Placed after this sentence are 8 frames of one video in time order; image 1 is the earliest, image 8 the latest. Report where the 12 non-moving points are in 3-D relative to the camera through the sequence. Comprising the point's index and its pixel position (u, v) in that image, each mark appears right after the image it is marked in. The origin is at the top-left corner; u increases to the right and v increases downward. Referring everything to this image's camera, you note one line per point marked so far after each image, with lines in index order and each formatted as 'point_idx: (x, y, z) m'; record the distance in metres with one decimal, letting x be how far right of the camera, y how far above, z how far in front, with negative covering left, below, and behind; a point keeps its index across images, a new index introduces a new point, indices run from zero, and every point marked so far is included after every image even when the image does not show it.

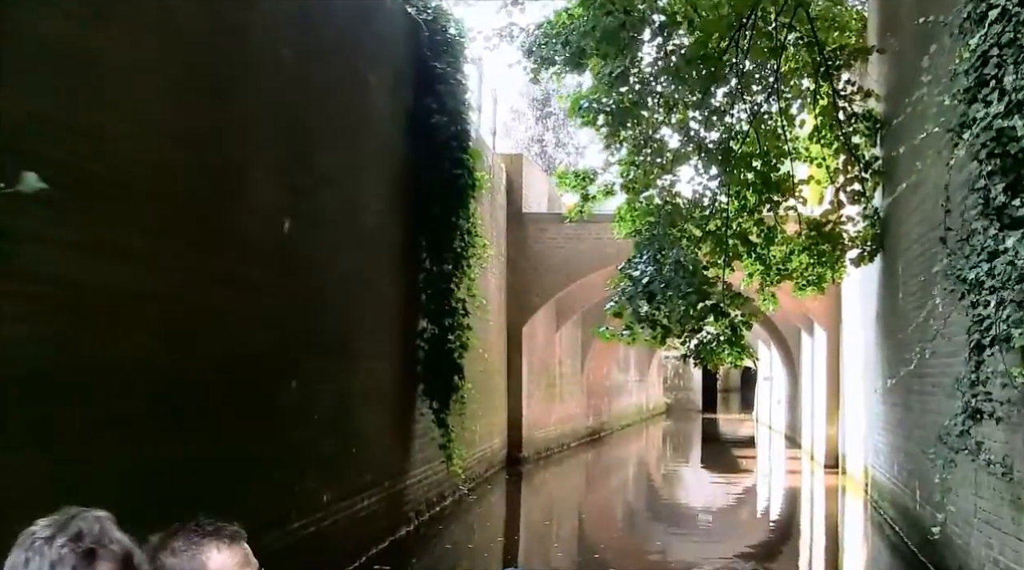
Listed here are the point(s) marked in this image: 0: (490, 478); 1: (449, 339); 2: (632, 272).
0: (-0.3, -2.3, +11.5) m
1: (-0.5, -0.4, +7.8) m
2: (+1.0, +0.1, +8.1) m
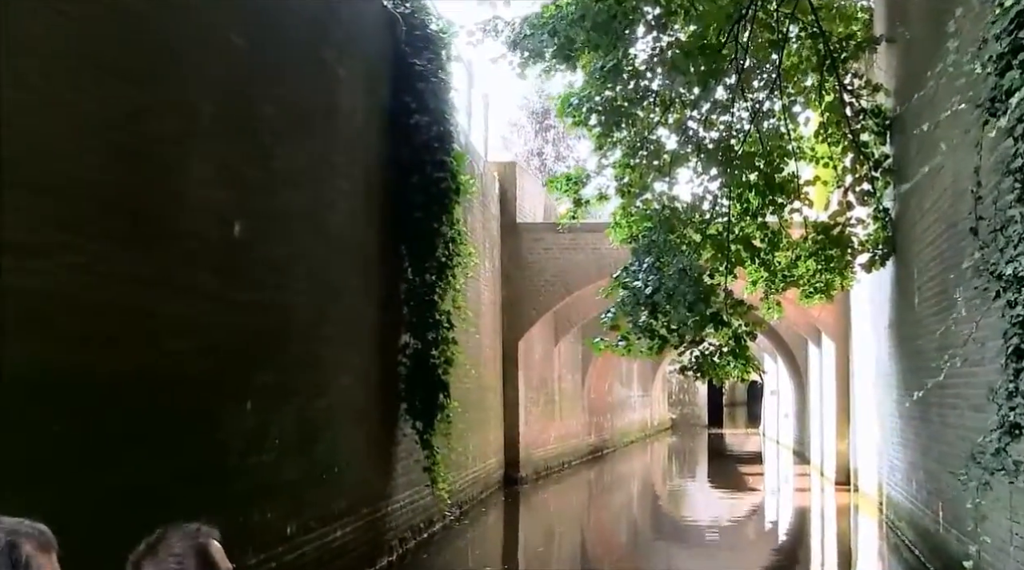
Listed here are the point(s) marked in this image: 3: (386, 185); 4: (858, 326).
0: (-0.3, -2.4, +11.0) m
1: (-0.6, -0.5, +7.3) m
2: (+0.9, 0.0, +7.6) m
3: (-0.9, +0.7, +7.2) m
4: (+3.8, -0.4, +10.7) m
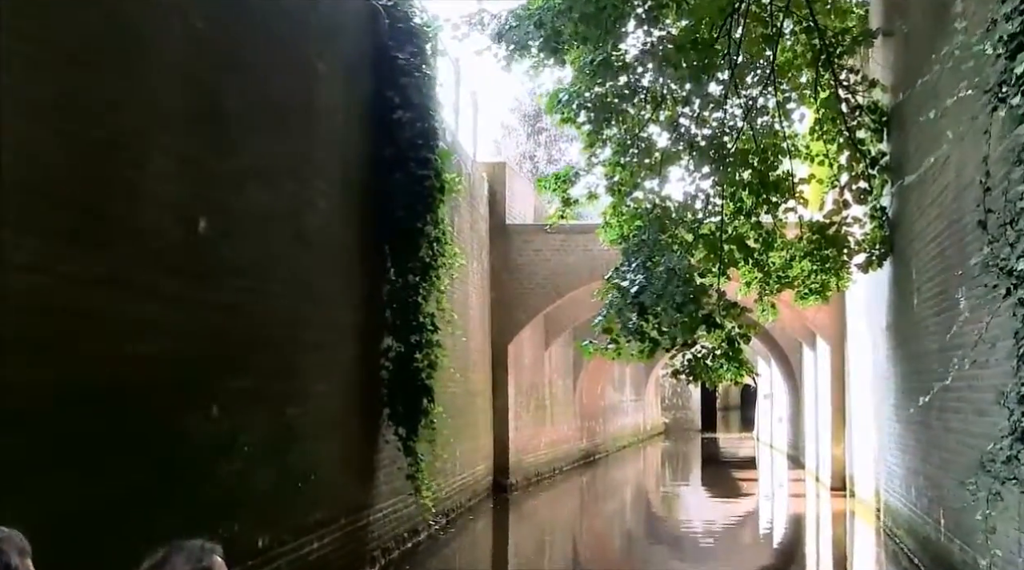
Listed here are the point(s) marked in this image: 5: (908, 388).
0: (-0.4, -2.5, +10.7) m
1: (-0.7, -0.5, +7.0) m
2: (+0.8, 0.0, +7.4) m
3: (-1.0, +0.7, +7.0) m
4: (+3.7, -0.4, +10.5) m
5: (+2.9, -0.7, +6.9) m
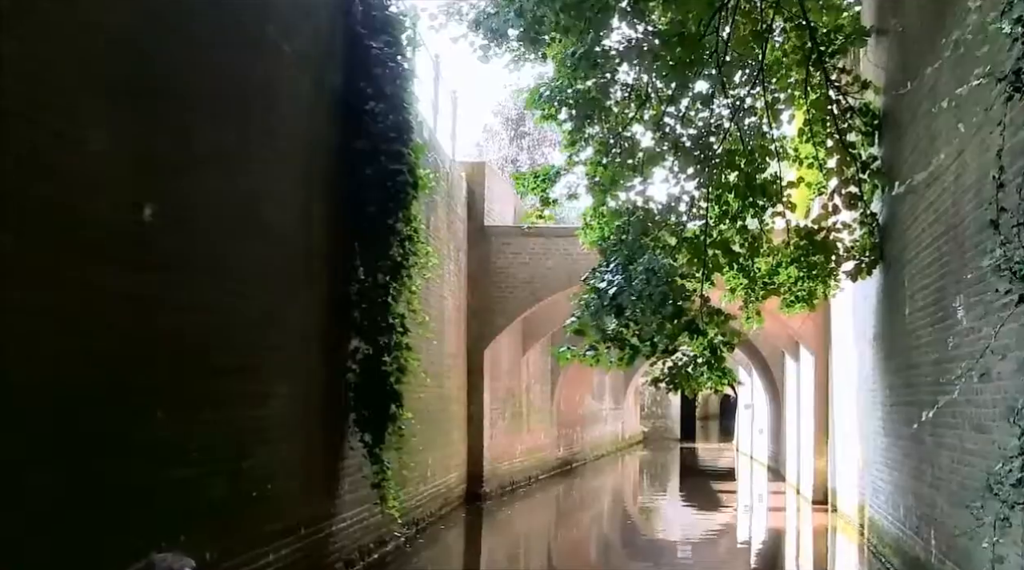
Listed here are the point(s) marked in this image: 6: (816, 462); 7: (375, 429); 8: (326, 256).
0: (-0.7, -2.5, +10.4) m
1: (-0.9, -0.5, +6.7) m
2: (+0.6, 0.0, +7.1) m
3: (-1.2, +0.7, +6.6) m
4: (+3.5, -0.5, +10.2) m
5: (+2.7, -0.8, +6.7) m
6: (+3.6, -2.1, +11.4) m
7: (-0.9, -1.0, +6.7) m
8: (-1.2, +0.2, +6.5) m
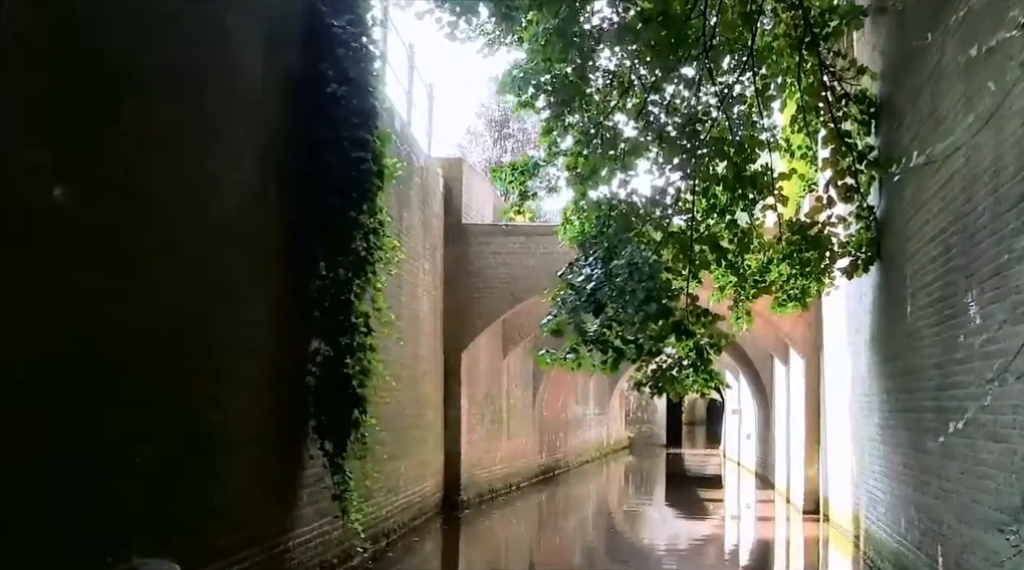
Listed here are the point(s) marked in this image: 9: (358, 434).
0: (-0.9, -2.5, +9.9) m
1: (-1.1, -0.5, +6.2) m
2: (+0.4, 0.0, +6.6) m
3: (-1.4, +0.8, +6.1) m
4: (+3.2, -0.5, +9.8) m
5: (+2.5, -0.8, +6.2) m
6: (+3.3, -2.1, +11.0) m
7: (-1.1, -1.0, +6.2) m
8: (-1.4, +0.2, +6.0) m
9: (-1.0, -1.0, +6.3) m
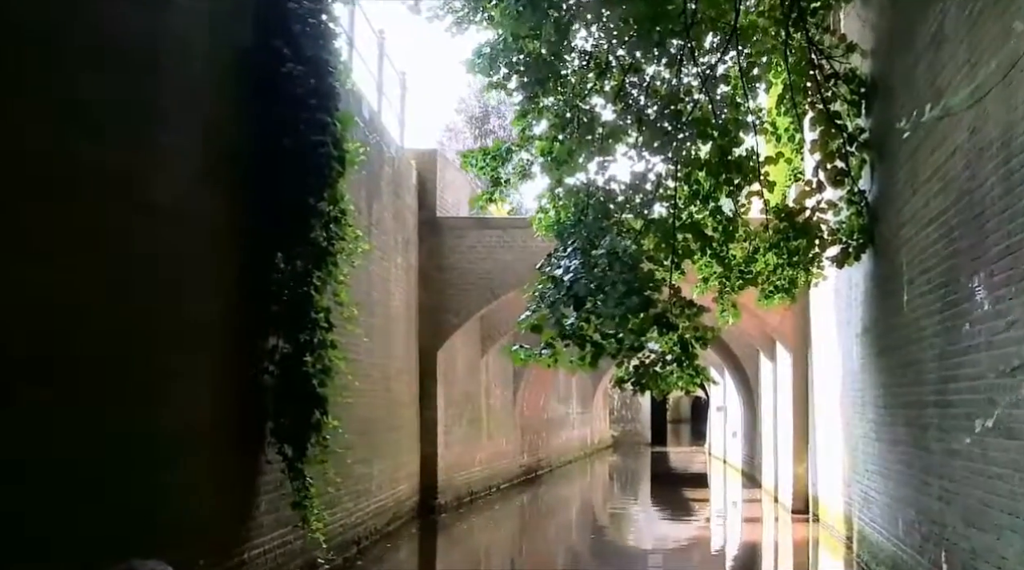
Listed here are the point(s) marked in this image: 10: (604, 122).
0: (-1.2, -2.4, +9.5) m
1: (-1.2, -0.5, +5.8) m
2: (+0.3, +0.1, +6.2) m
3: (-1.6, +0.8, +5.7) m
4: (+3.0, -0.5, +9.5) m
5: (+2.3, -0.7, +5.9) m
6: (+3.1, -2.0, +10.7) m
7: (-1.3, -0.9, +5.8) m
8: (-1.6, +0.3, +5.6) m
9: (-1.2, -0.9, +5.9) m
10: (+0.6, +1.1, +6.6) m
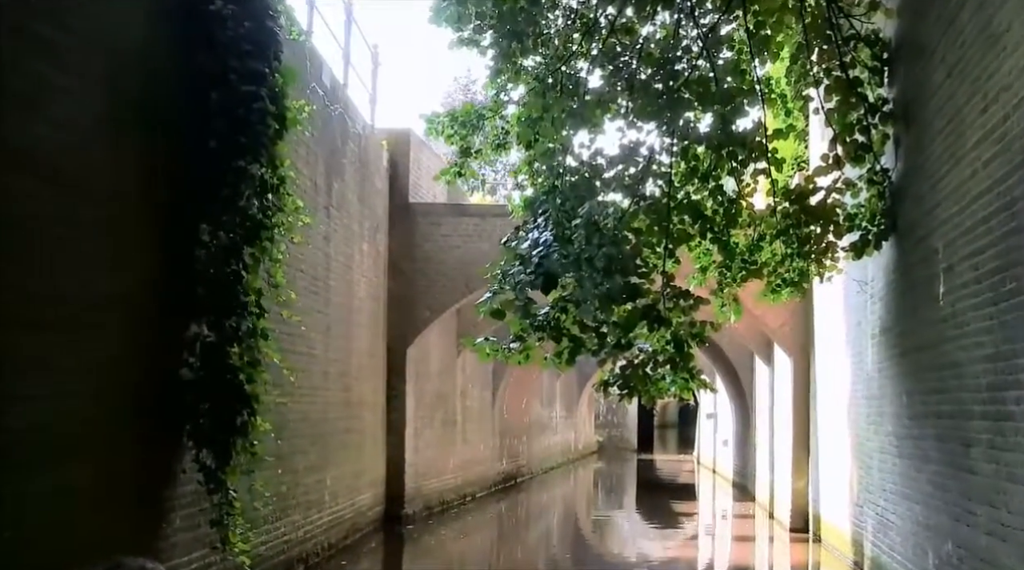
0: (-1.4, -2.3, +8.6) m
1: (-1.4, -0.3, +4.9) m
2: (+0.1, +0.2, +5.4) m
3: (-1.7, +0.9, +4.8) m
4: (+2.8, -0.4, +8.6) m
5: (+2.1, -0.7, +5.0) m
6: (+2.8, -2.0, +9.8) m
7: (-1.5, -0.8, +4.9) m
8: (-1.7, +0.4, +4.7) m
9: (-1.4, -0.8, +5.0) m
10: (+0.5, +1.2, +5.7) m
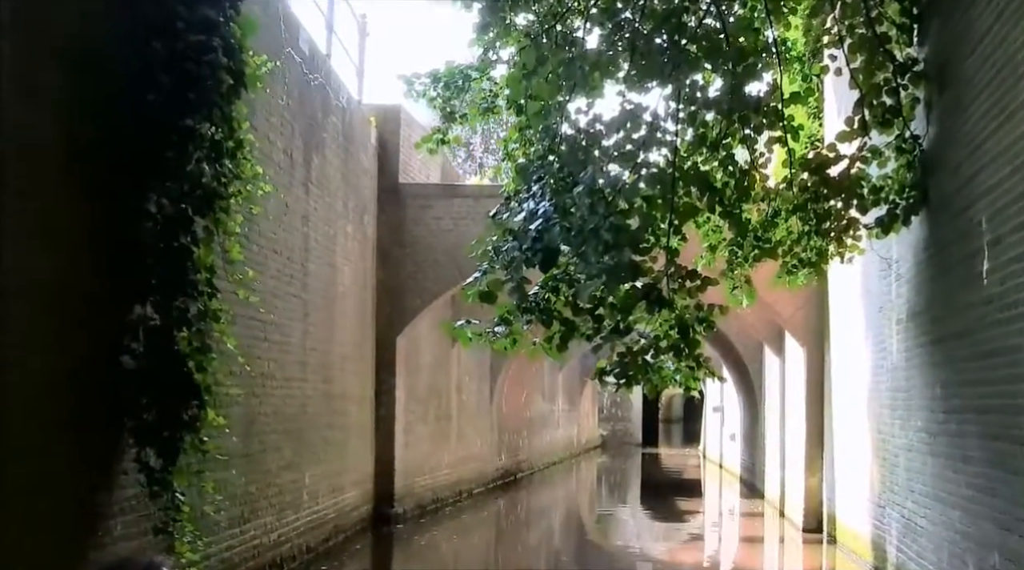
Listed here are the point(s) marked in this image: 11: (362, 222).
0: (-1.5, -2.2, +8.0) m
1: (-1.5, -0.2, +4.3) m
2: (0.0, +0.3, +4.8) m
3: (-1.8, +1.0, +4.2) m
4: (+2.7, -0.3, +8.0) m
5: (+2.1, -0.6, +4.4) m
6: (+2.8, -1.9, +9.2) m
7: (-1.5, -0.7, +4.3) m
8: (-1.8, +0.5, +4.1) m
9: (-1.4, -0.7, +4.4) m
10: (+0.4, +1.3, +5.2) m
11: (-1.4, +0.6, +9.1) m
